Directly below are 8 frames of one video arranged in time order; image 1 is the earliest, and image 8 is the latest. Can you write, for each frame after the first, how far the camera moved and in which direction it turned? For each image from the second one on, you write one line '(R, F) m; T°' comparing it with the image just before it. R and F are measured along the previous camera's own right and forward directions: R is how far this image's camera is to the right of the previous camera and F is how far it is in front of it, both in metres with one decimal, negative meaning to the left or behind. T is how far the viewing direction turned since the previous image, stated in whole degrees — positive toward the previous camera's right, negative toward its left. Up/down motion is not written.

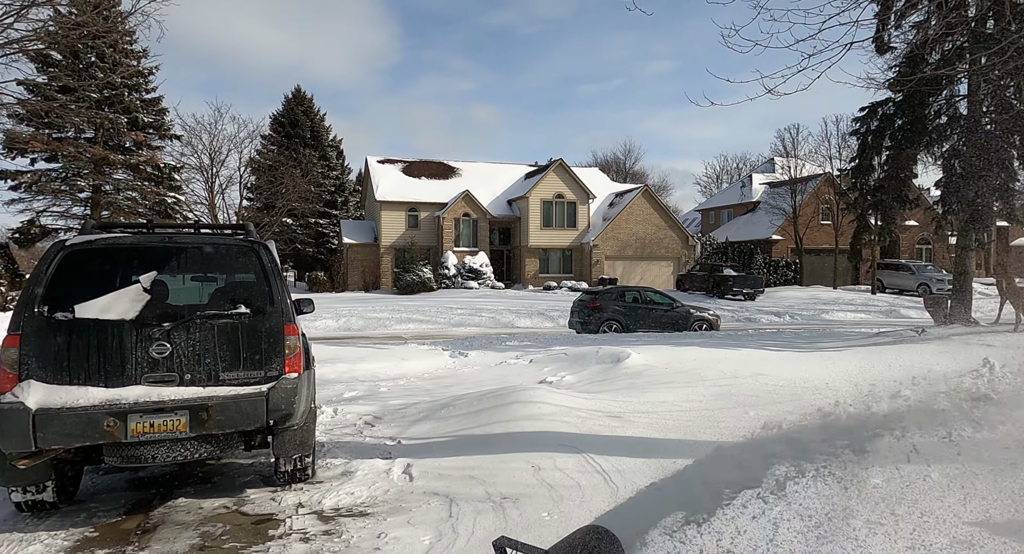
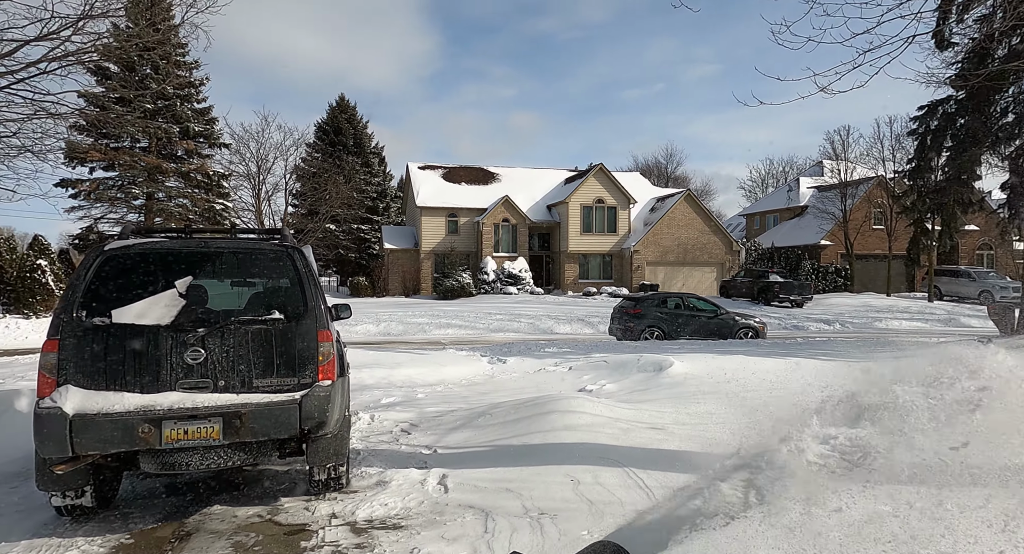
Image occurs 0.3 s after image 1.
(0.0, +0.2) m; -3°
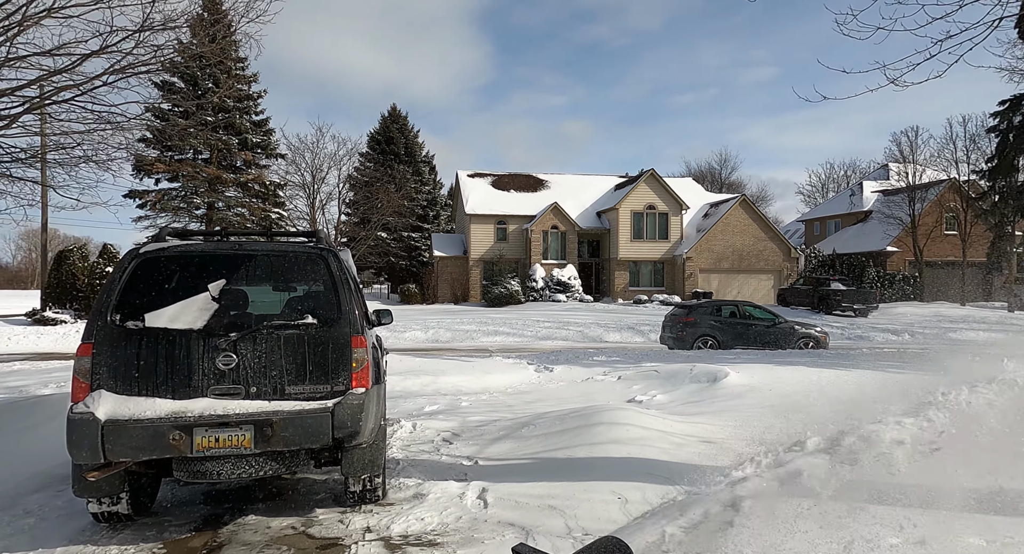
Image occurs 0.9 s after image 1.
(0.0, +0.3) m; -4°
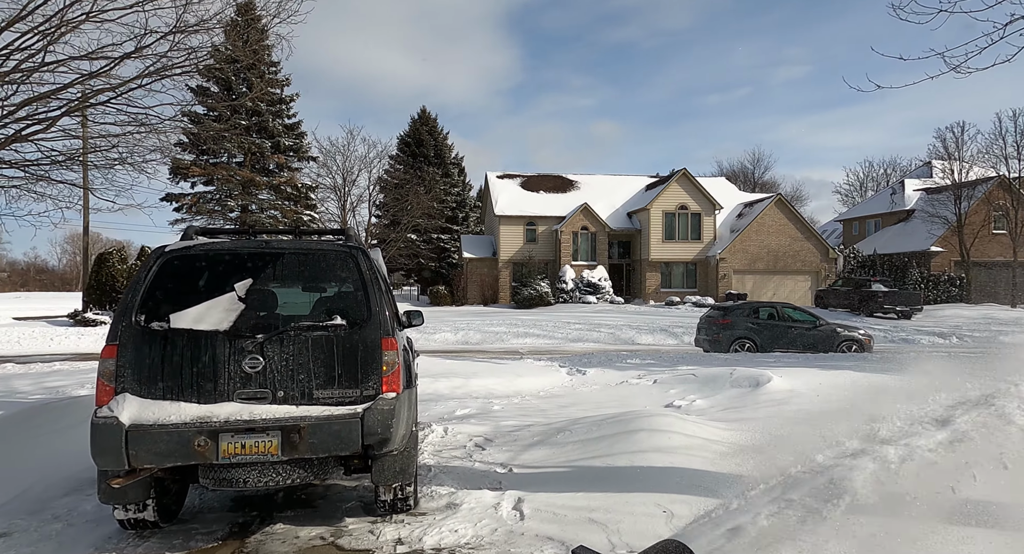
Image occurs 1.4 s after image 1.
(-0.1, +0.2) m; -2°
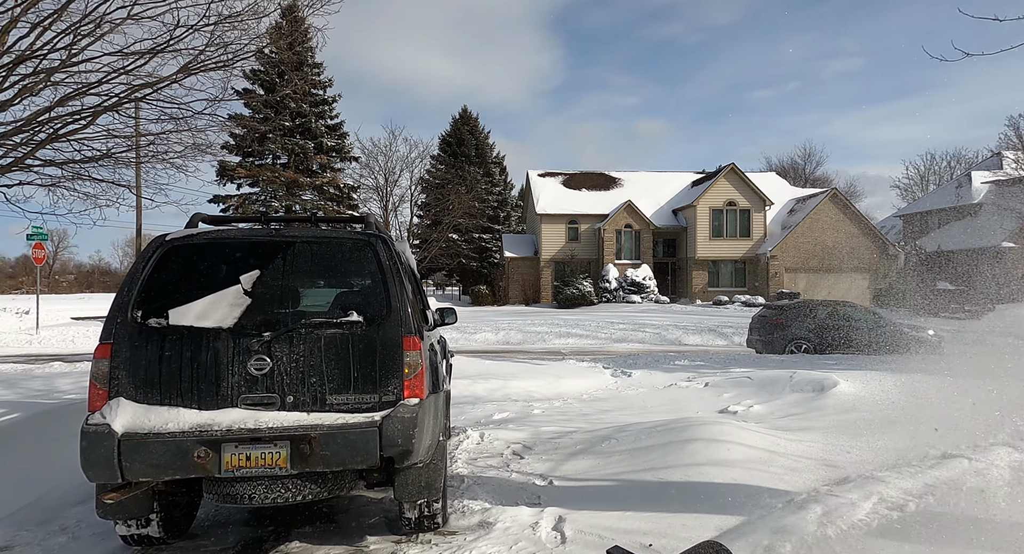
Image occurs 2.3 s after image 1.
(0.0, +0.6) m; -3°
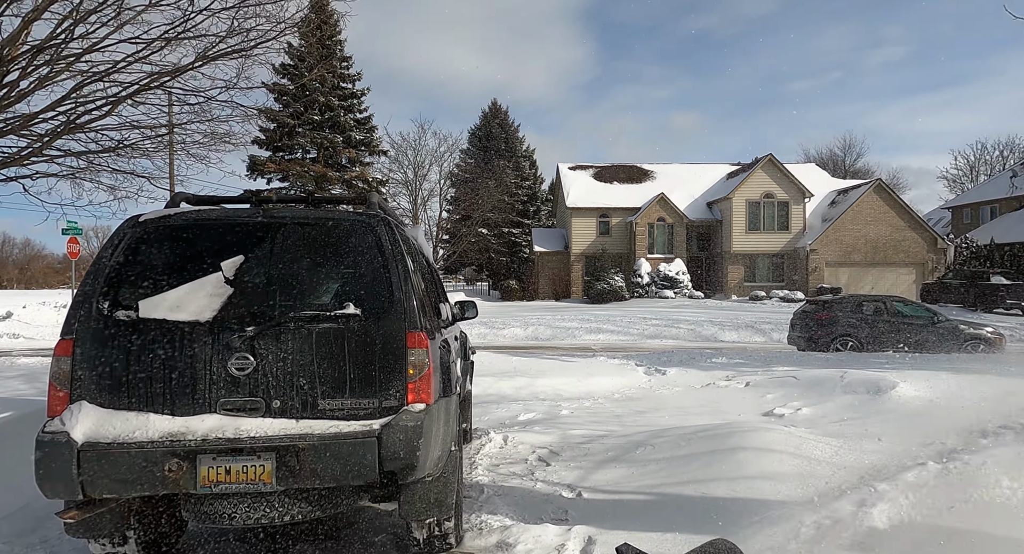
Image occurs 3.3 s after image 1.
(0.0, +0.6) m; -2°
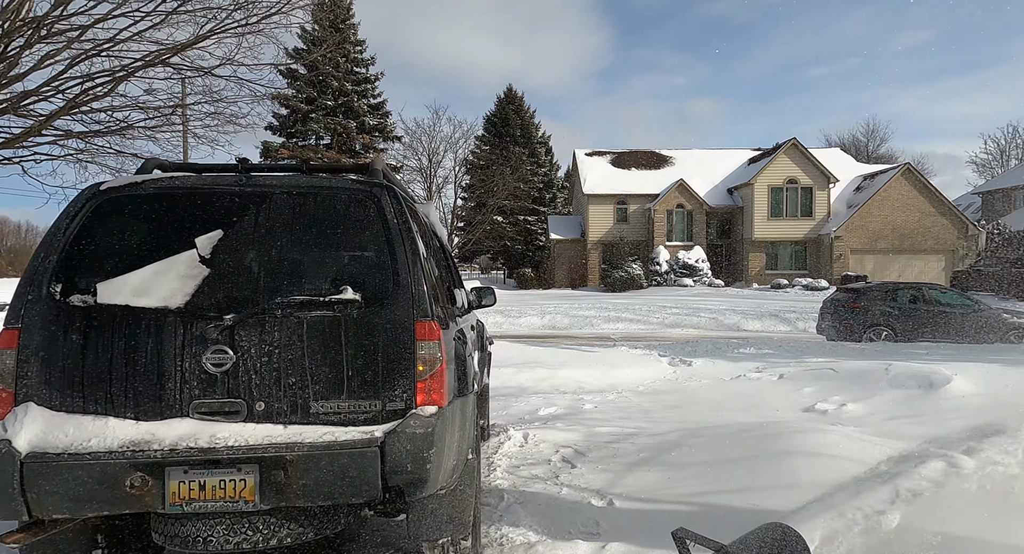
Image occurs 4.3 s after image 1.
(-0.1, +0.6) m; -1°
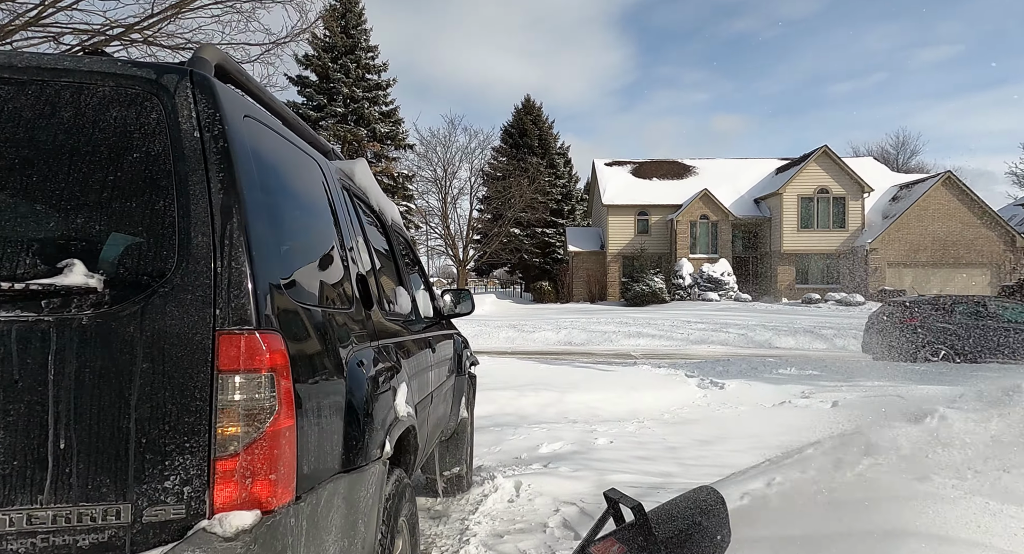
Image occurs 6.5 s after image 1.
(+0.2, +1.5) m; -2°
